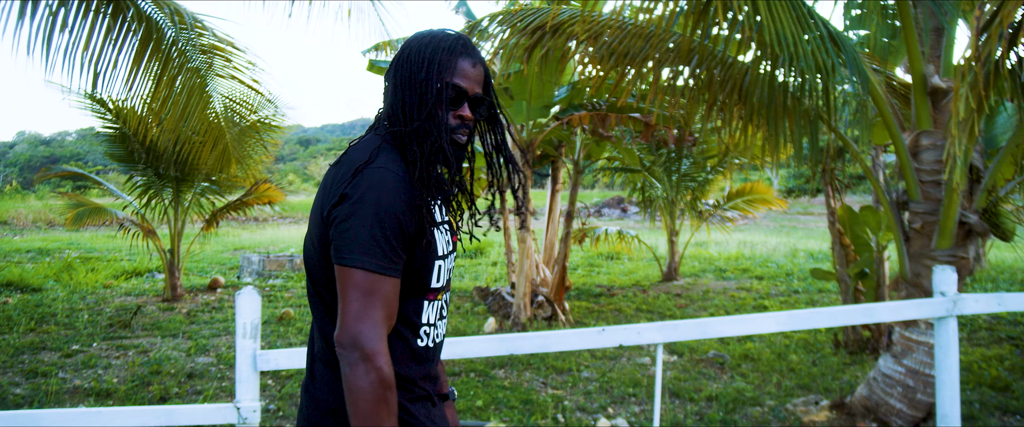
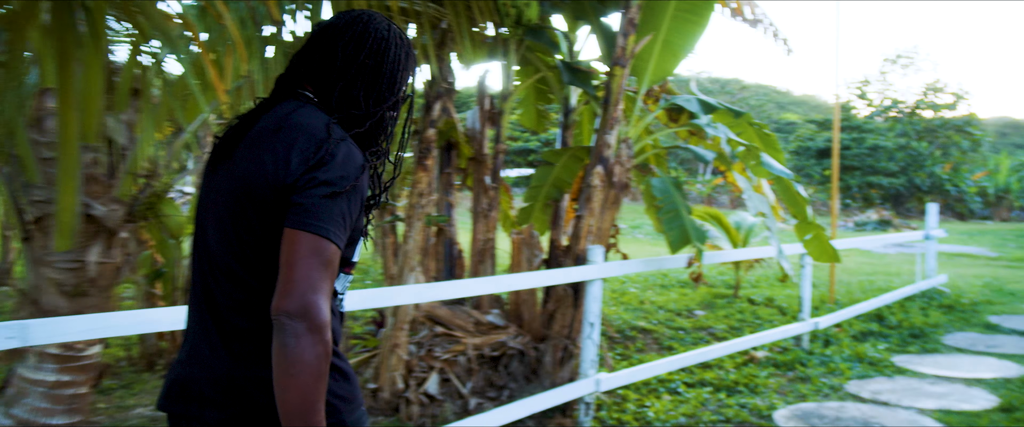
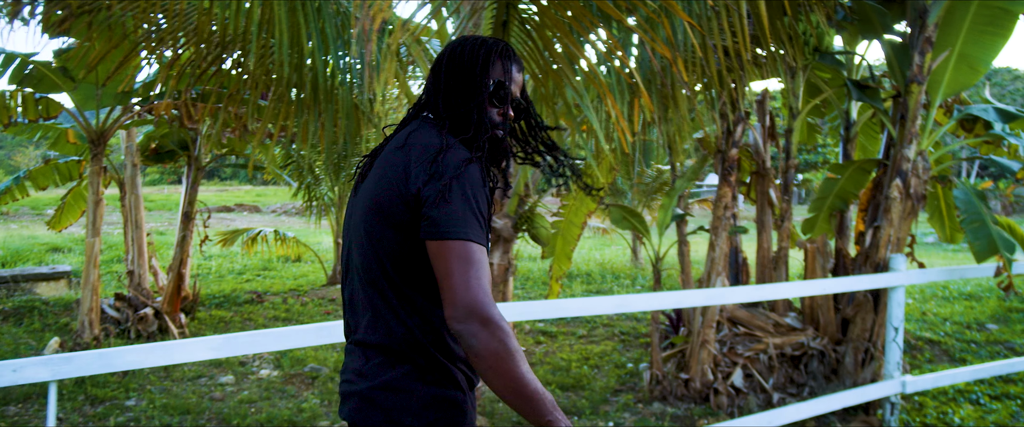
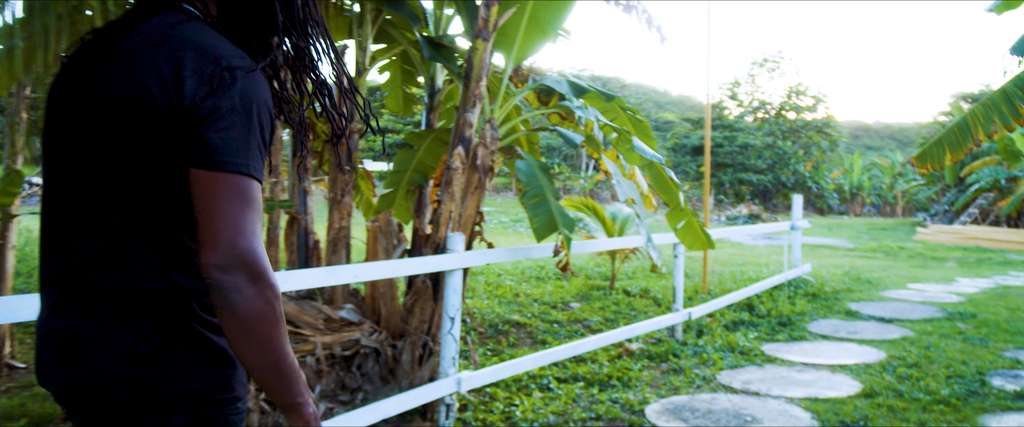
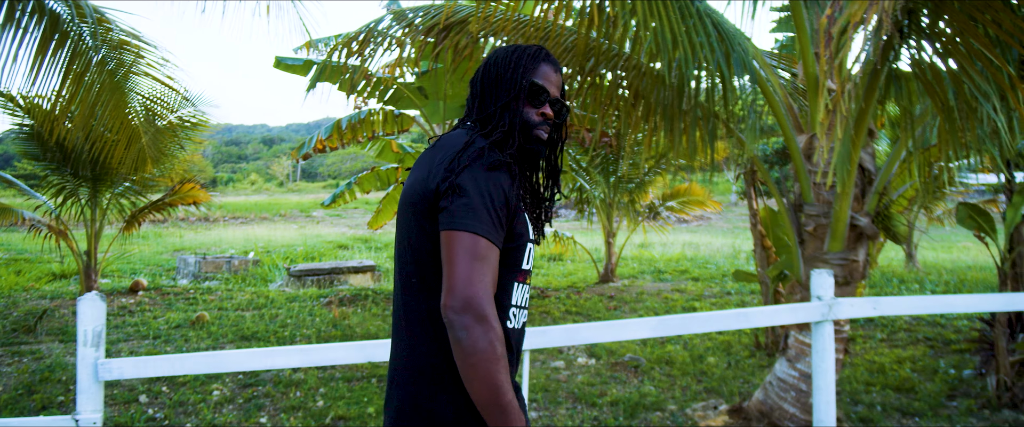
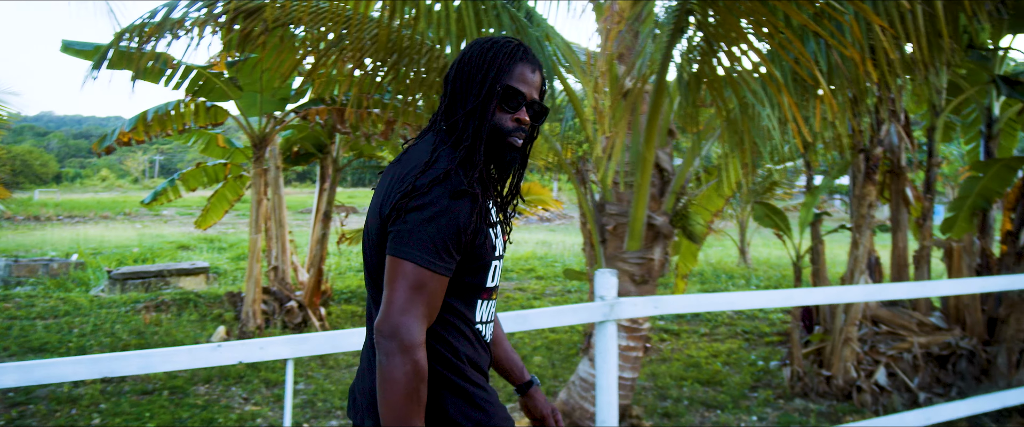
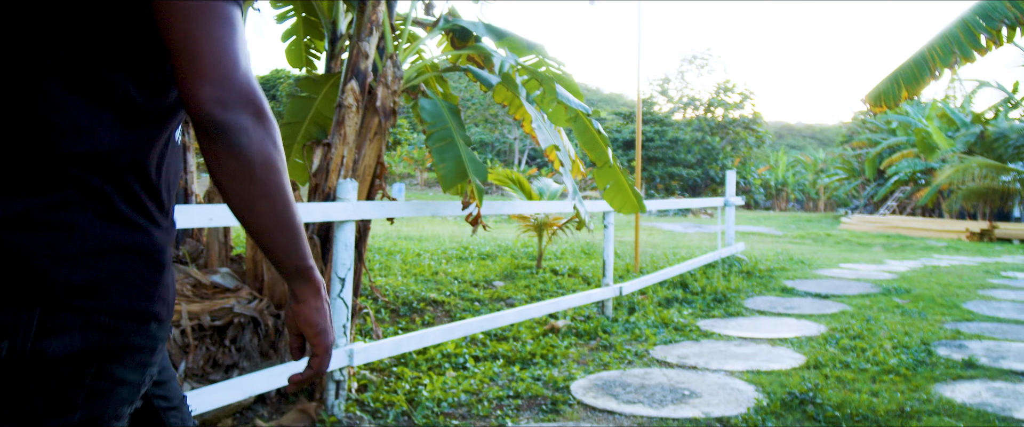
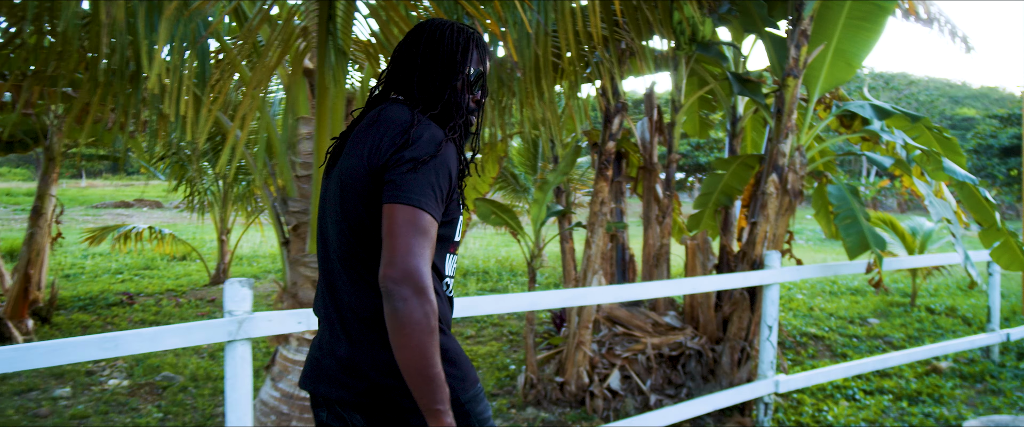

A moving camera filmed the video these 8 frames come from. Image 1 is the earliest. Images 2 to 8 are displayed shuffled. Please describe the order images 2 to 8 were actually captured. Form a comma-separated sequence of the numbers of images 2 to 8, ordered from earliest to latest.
5, 6, 3, 8, 2, 4, 7
